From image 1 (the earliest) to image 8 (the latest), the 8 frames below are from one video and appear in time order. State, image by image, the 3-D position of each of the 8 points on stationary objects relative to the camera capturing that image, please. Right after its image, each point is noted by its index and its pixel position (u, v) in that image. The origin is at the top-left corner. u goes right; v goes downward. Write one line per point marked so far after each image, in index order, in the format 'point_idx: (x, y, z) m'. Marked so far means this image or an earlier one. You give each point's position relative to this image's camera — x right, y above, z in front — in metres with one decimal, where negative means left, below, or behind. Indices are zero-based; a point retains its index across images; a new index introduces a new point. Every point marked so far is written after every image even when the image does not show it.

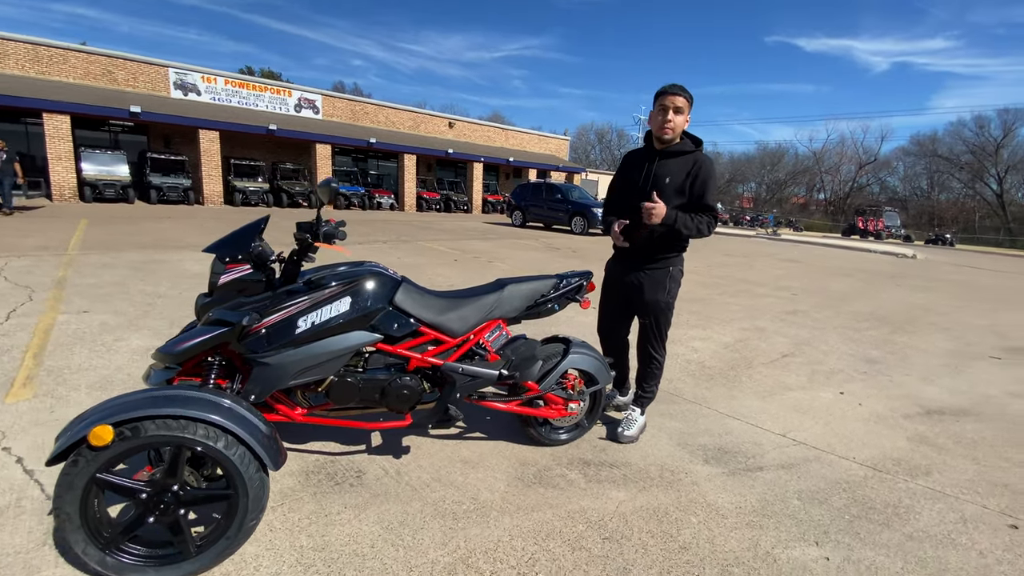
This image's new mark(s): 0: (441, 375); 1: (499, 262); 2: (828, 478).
0: (-0.4, -0.5, +2.7) m
1: (-0.3, +0.6, +10.6) m
2: (+2.0, -1.2, +3.0) m
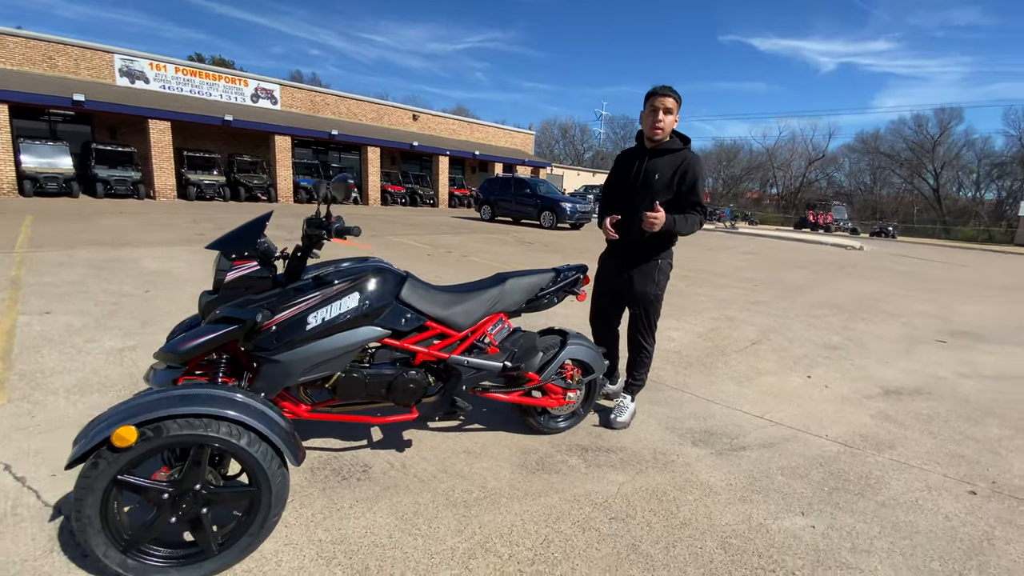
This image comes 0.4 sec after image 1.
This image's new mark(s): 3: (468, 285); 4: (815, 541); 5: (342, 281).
0: (-0.4, -0.5, +2.8) m
1: (-0.9, +0.7, +10.6) m
2: (+2.0, -1.1, +3.3) m
3: (-0.3, 0.0, +2.9) m
4: (+1.5, -1.3, +2.4) m
5: (-0.9, 0.0, +2.5) m
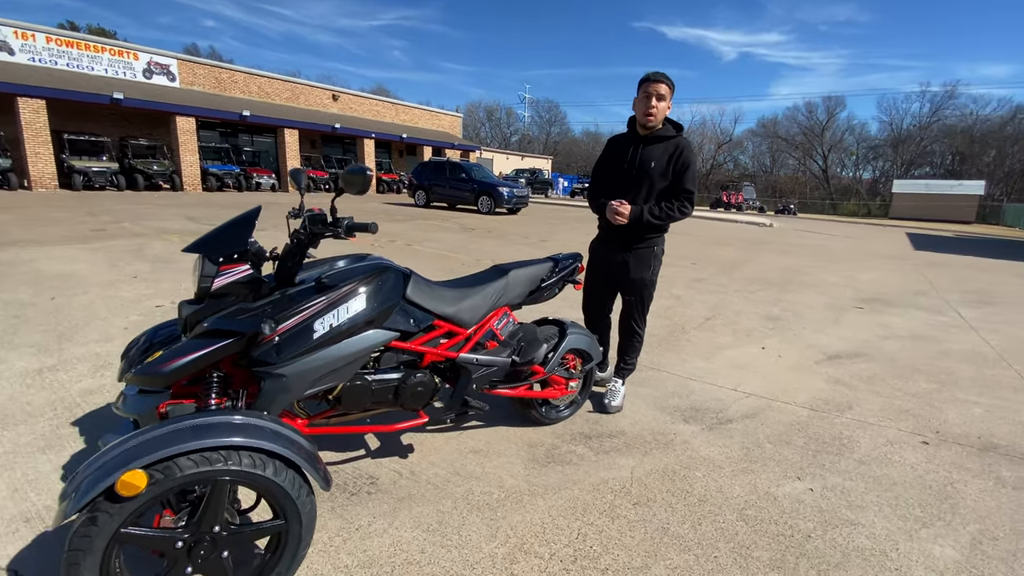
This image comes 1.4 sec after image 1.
0: (-0.3, -0.4, +2.7) m
1: (-2.0, +0.9, +10.3) m
2: (+2.0, -1.0, +3.5) m
3: (-0.2, 0.0, +2.8) m
4: (+1.7, -1.2, +2.6) m
5: (-0.8, 0.0, +2.2) m
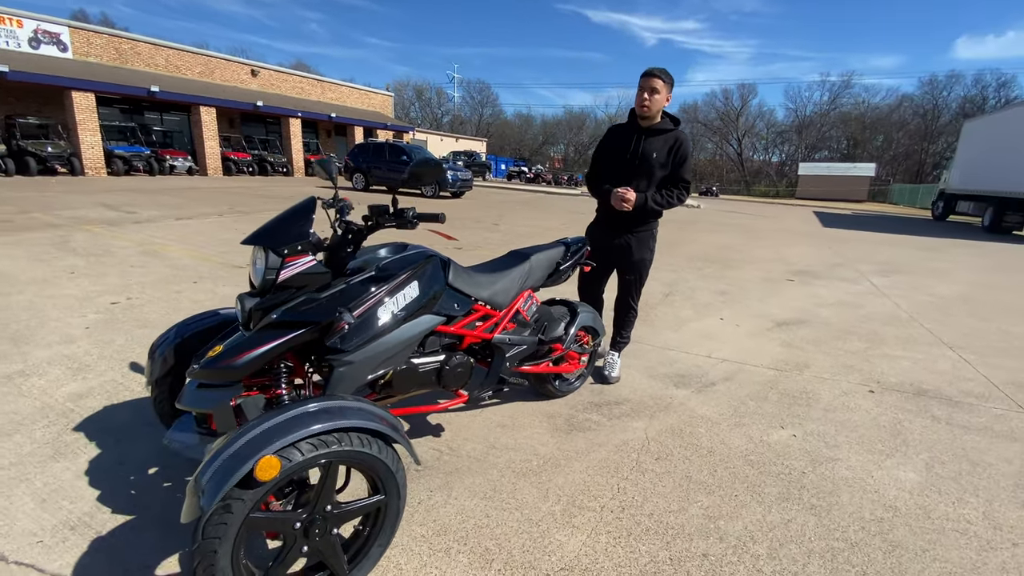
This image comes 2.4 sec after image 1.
0: (-0.1, -0.4, +2.8) m
1: (-3.0, +1.2, +10.1) m
2: (+2.1, -0.8, +4.0) m
3: (-0.1, +0.1, +2.9) m
4: (+1.9, -1.0, +3.1) m
5: (-0.5, +0.1, +2.3) m
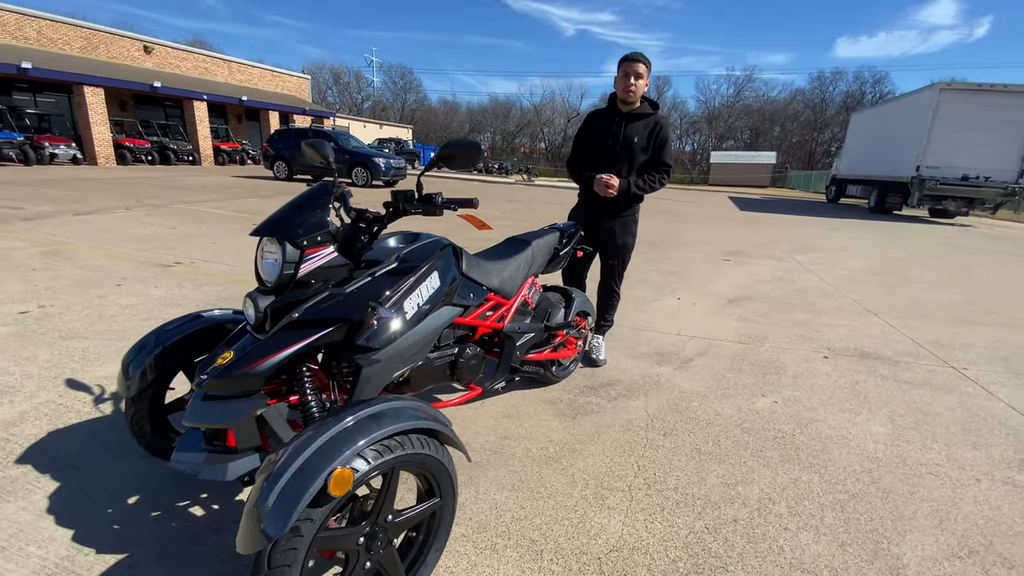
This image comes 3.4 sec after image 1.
0: (-0.1, -0.3, +2.7) m
1: (-4.0, +1.3, +9.5) m
2: (+2.0, -0.6, +4.3) m
3: (-0.1, +0.2, +2.9) m
4: (+1.9, -0.9, +3.3) m
5: (-0.4, +0.1, +2.2) m
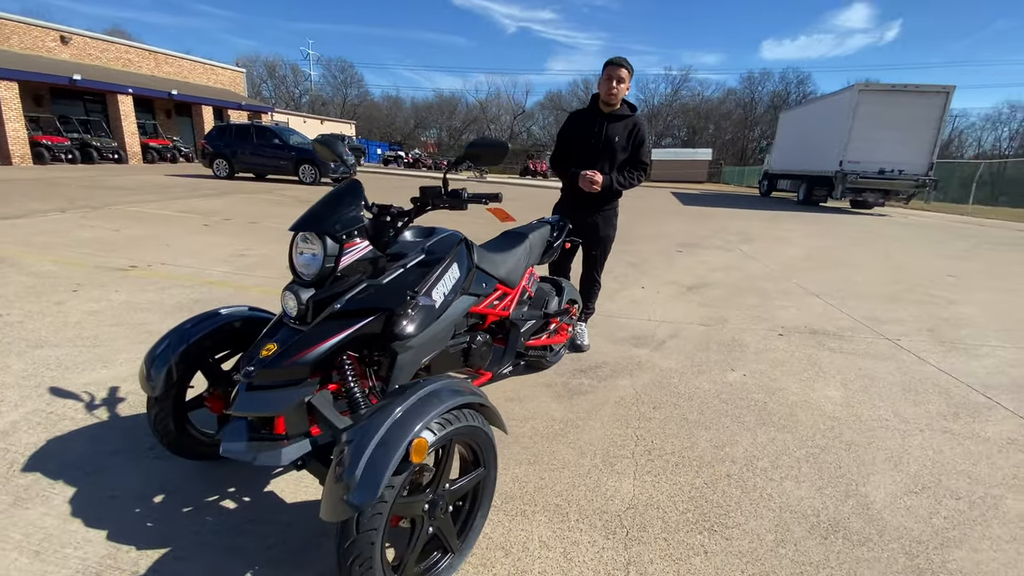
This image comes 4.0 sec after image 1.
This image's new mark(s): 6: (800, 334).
0: (0.0, -0.2, +2.9) m
1: (-4.7, +1.3, +9.2) m
2: (+1.8, -0.5, +4.7) m
3: (-0.1, +0.3, +3.0) m
4: (+1.9, -0.7, +3.7) m
5: (-0.3, +0.2, +2.3) m
6: (+2.9, -0.5, +4.8) m
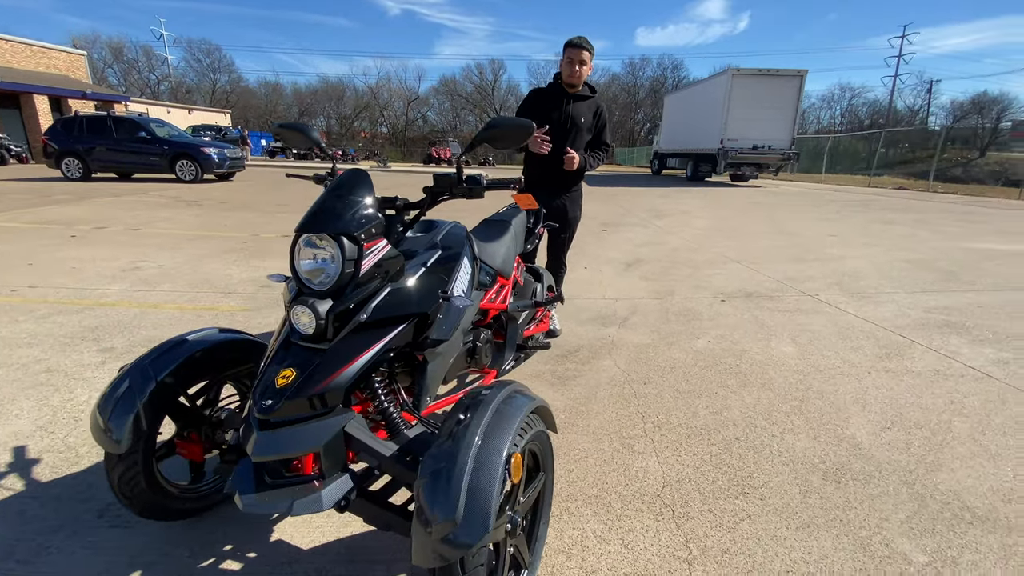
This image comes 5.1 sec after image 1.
0: (-0.1, -0.2, +2.8) m
1: (-6.0, +1.0, +7.9) m
2: (+1.4, -0.2, +4.9) m
3: (-0.1, +0.3, +2.9) m
4: (+1.7, -0.5, +3.9) m
5: (-0.3, +0.2, +2.1) m
6: (+2.5, -0.1, +5.2) m
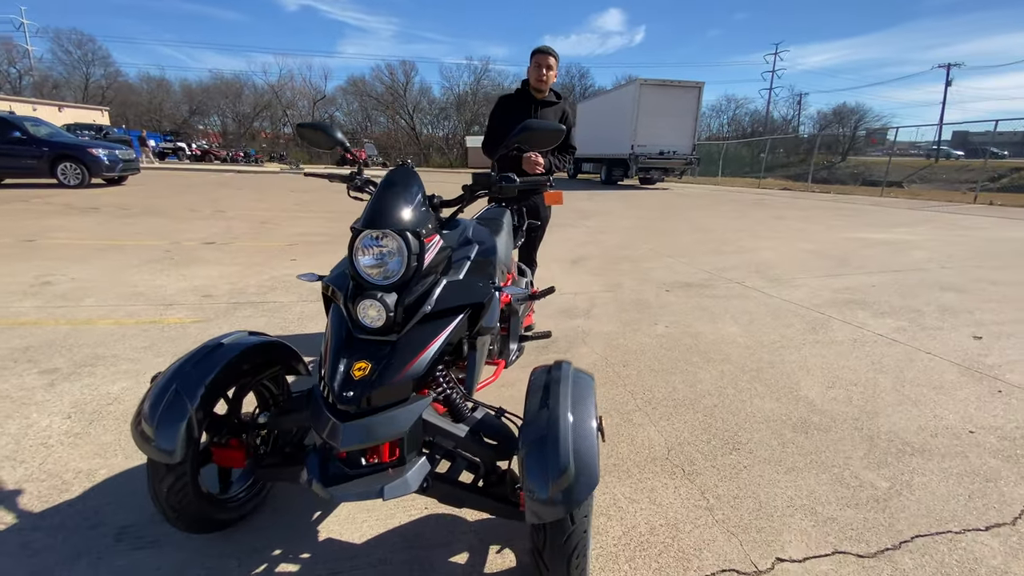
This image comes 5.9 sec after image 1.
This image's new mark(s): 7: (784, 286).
0: (0.0, -0.1, +2.9) m
1: (-6.8, +0.7, +7.0) m
2: (+1.1, -0.1, +5.2) m
3: (-0.2, +0.4, +3.0) m
4: (+1.5, -0.4, +4.3) m
5: (-0.1, +0.2, +2.2) m
6: (+2.0, 0.0, +5.7) m
7: (+3.3, 0.0, +5.8) m
